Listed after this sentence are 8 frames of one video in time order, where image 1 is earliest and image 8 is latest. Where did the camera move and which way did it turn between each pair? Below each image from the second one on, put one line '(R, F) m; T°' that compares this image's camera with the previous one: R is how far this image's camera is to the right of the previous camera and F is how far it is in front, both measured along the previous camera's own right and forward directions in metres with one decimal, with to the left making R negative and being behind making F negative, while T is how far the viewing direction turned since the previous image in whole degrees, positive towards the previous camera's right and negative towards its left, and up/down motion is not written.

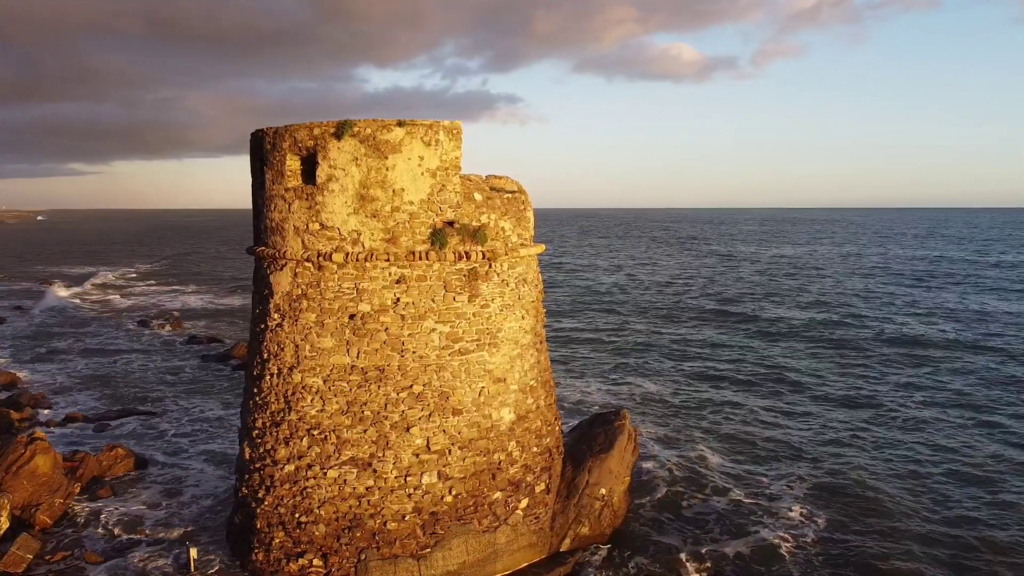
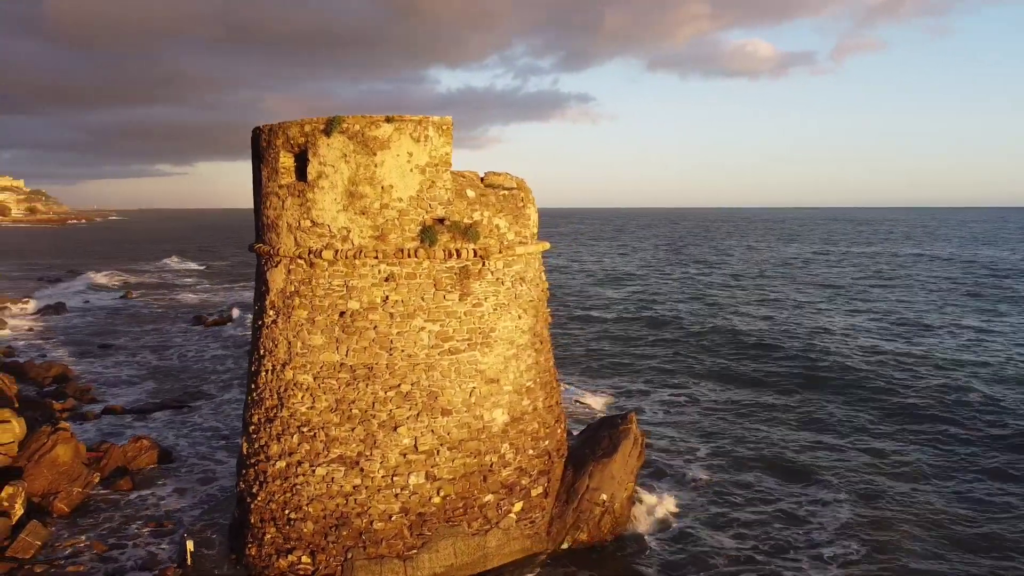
(+0.9, +0.2) m; -5°
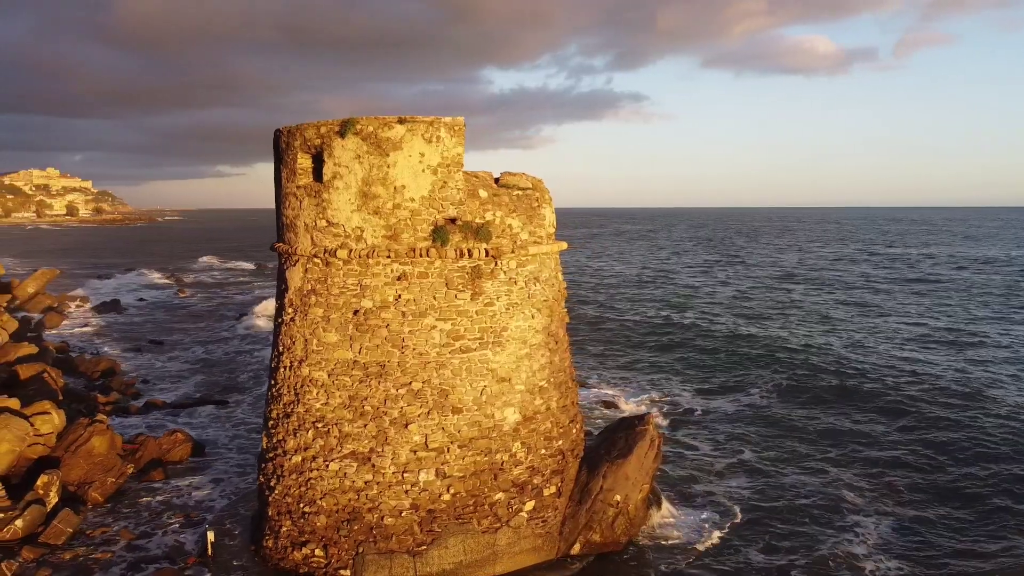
(+0.5, 0.0) m; -4°
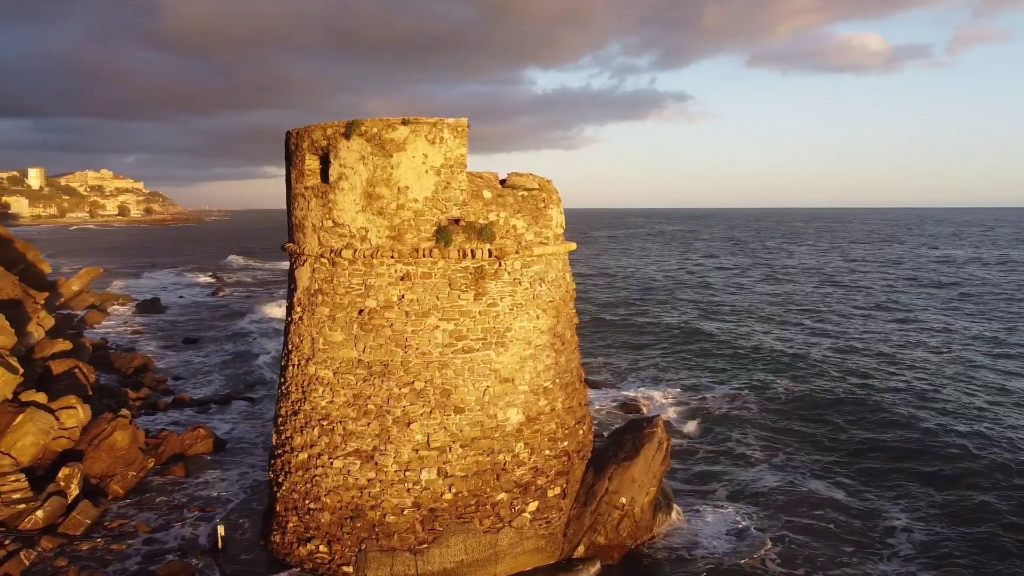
(+0.4, 0.0) m; -3°
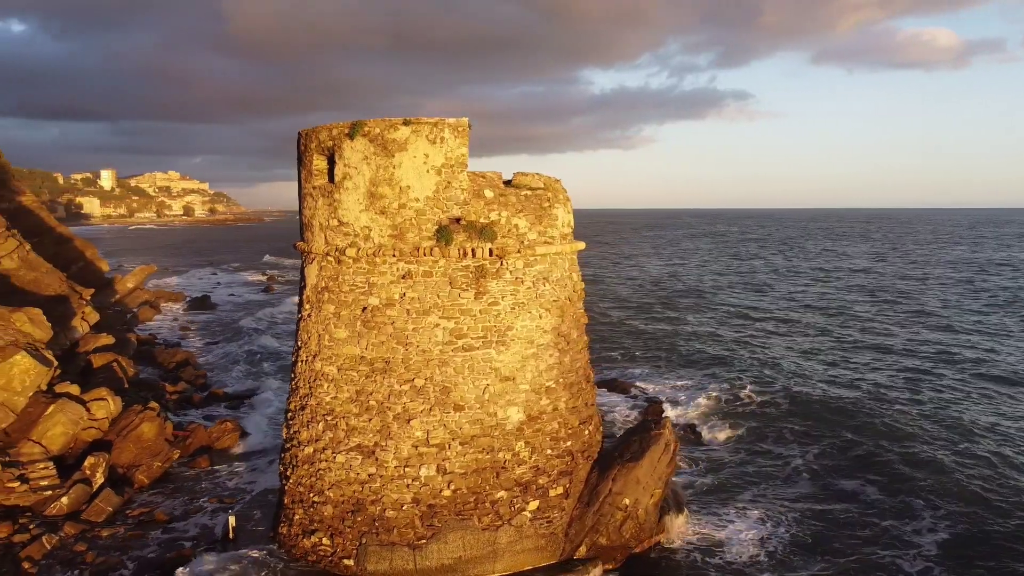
(+0.6, 0.0) m; -4°
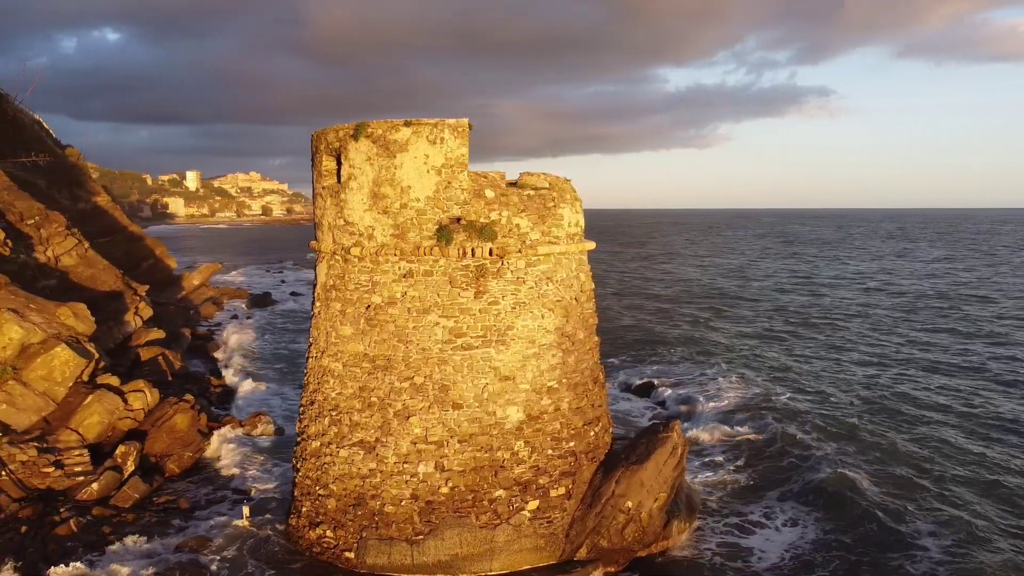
(+0.8, 0.0) m; -5°
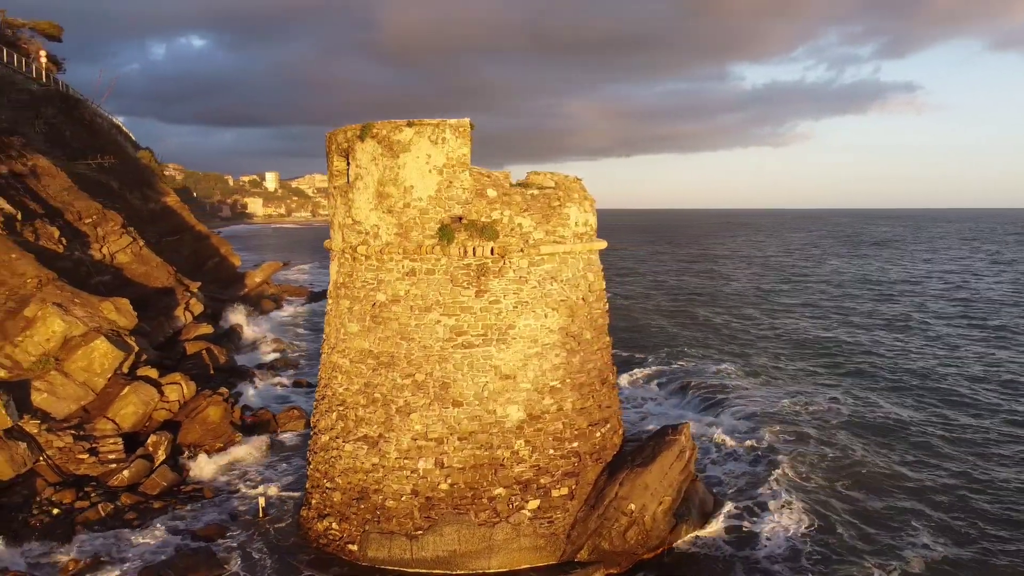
(+0.8, 0.0) m; -5°
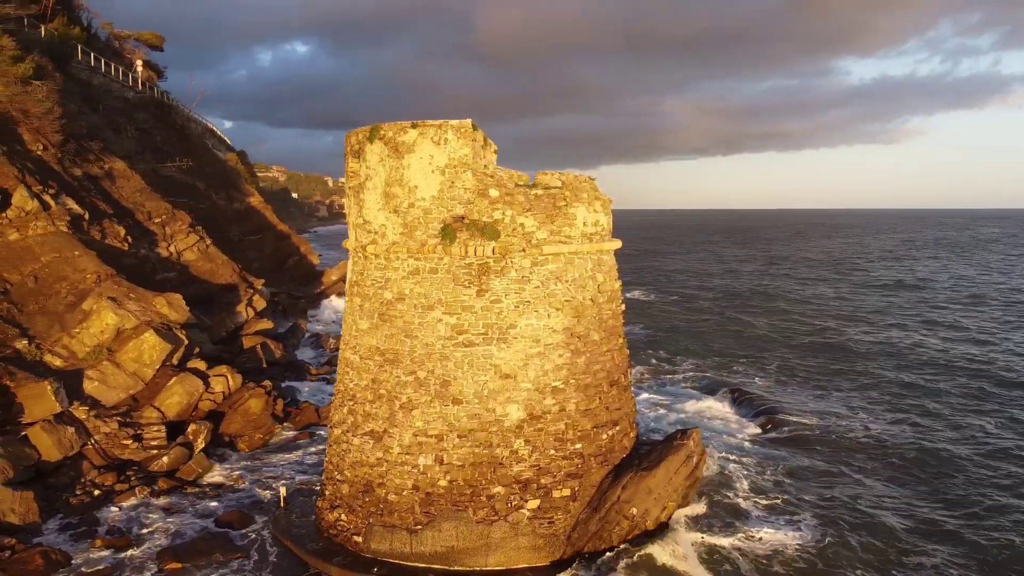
(+1.1, 0.0) m; -6°
